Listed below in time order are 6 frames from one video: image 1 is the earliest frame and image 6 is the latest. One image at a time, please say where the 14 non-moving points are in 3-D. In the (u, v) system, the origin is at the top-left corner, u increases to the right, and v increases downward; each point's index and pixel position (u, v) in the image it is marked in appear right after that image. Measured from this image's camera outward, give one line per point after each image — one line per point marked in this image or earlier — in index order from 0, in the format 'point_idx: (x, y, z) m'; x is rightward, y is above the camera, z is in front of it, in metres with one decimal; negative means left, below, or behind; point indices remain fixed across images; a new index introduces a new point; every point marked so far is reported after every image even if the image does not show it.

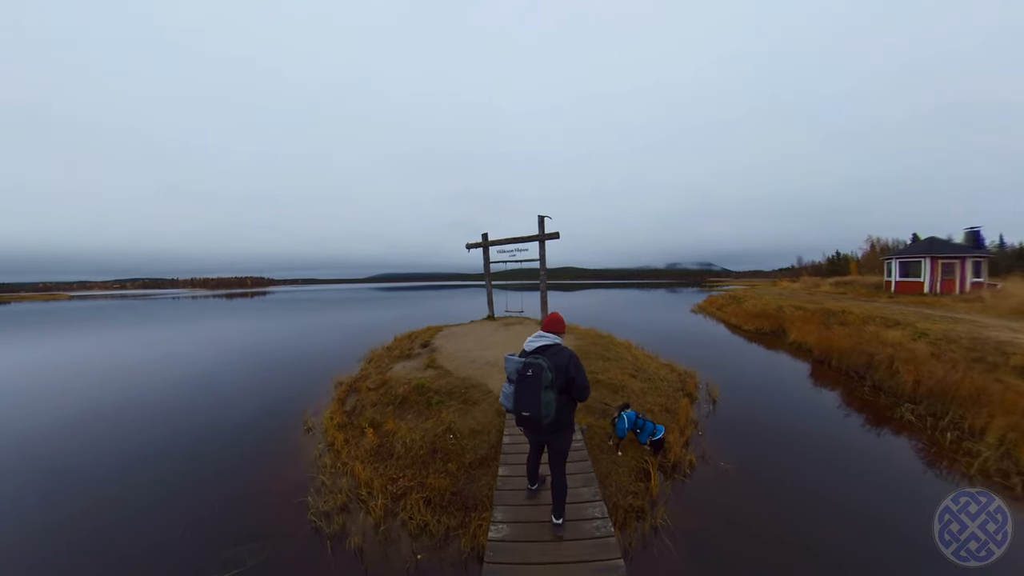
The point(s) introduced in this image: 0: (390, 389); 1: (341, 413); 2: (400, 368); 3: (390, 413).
0: (-2.9, -2.4, +8.7) m
1: (-4.0, -3.0, +8.9) m
2: (-3.1, -2.2, +10.5) m
3: (-2.6, -2.6, +7.9) m
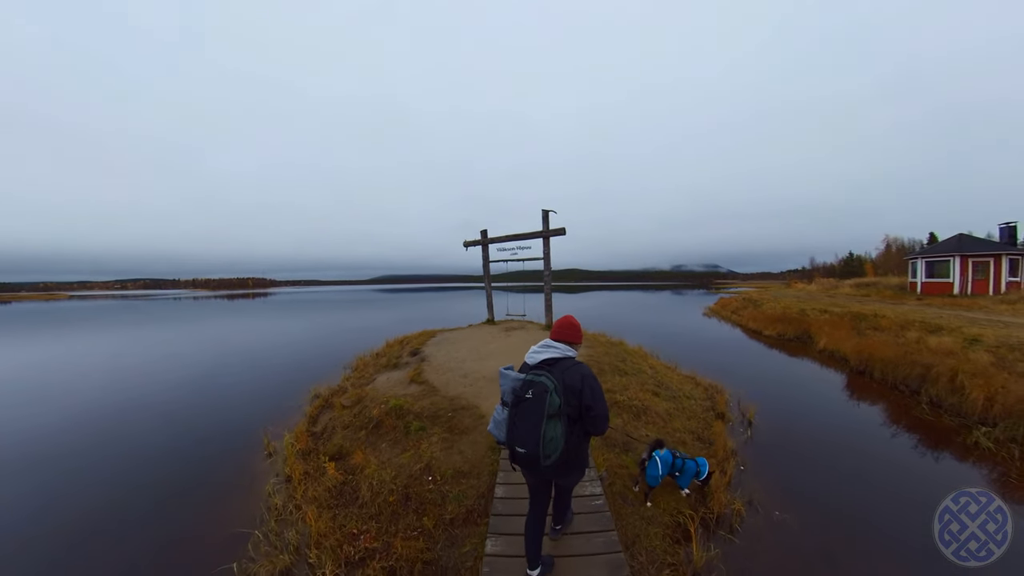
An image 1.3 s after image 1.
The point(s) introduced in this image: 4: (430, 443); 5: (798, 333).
0: (-2.9, -2.4, +7.3) m
1: (-4.1, -3.0, +7.5) m
2: (-3.1, -2.2, +9.1) m
3: (-2.6, -2.6, +6.5) m
4: (-1.2, -2.4, +5.8) m
5: (+14.3, -2.3, +18.7) m
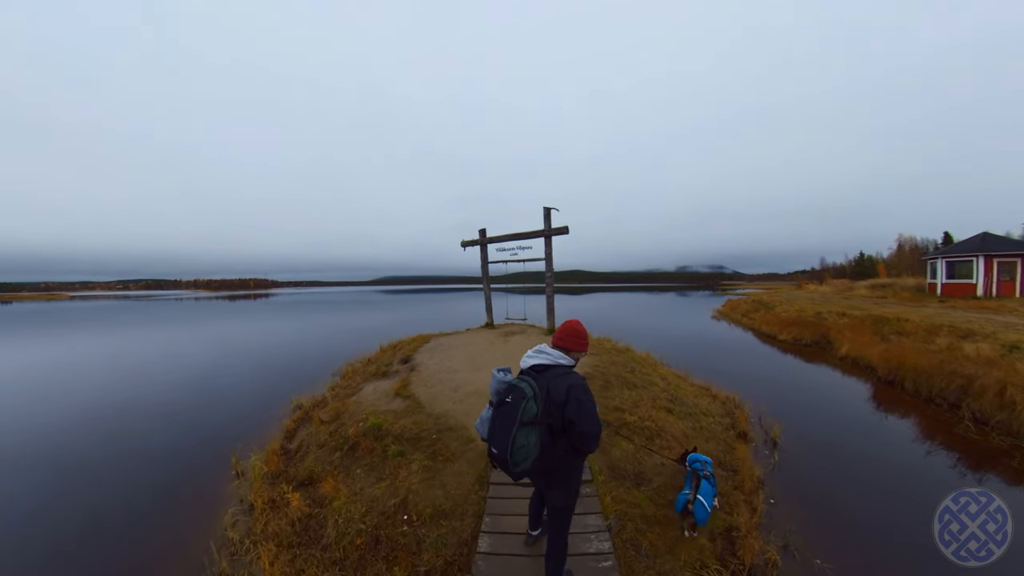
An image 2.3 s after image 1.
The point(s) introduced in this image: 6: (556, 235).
0: (-3.0, -2.4, +6.5) m
1: (-4.1, -3.0, +6.7) m
2: (-3.2, -2.3, +8.3) m
3: (-2.7, -2.7, +5.7) m
4: (-1.3, -2.4, +4.9) m
5: (+14.4, -2.4, +17.7) m
6: (+1.6, +2.0, +13.8) m
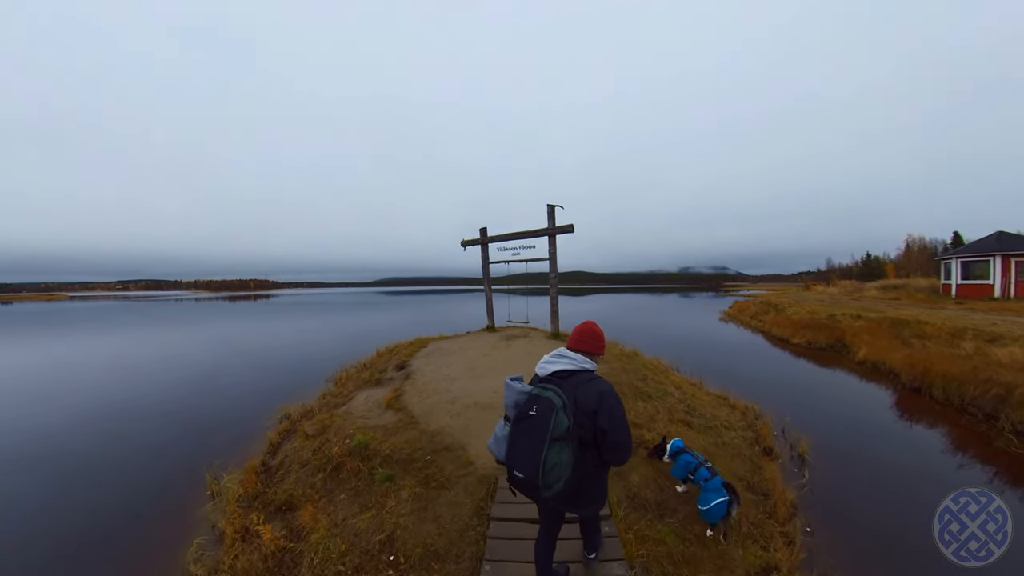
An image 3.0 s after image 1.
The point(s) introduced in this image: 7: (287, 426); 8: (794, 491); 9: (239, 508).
0: (-2.9, -2.5, +5.9) m
1: (-4.1, -3.0, +6.1) m
2: (-3.1, -2.3, +7.7) m
3: (-2.7, -2.7, +5.0) m
4: (-1.3, -2.5, +4.3) m
5: (+14.5, -2.4, +17.1) m
6: (+1.7, +1.9, +13.2) m
7: (-4.3, -2.6, +7.2) m
8: (+4.7, -3.4, +6.2) m
9: (-3.9, -3.2, +5.4) m
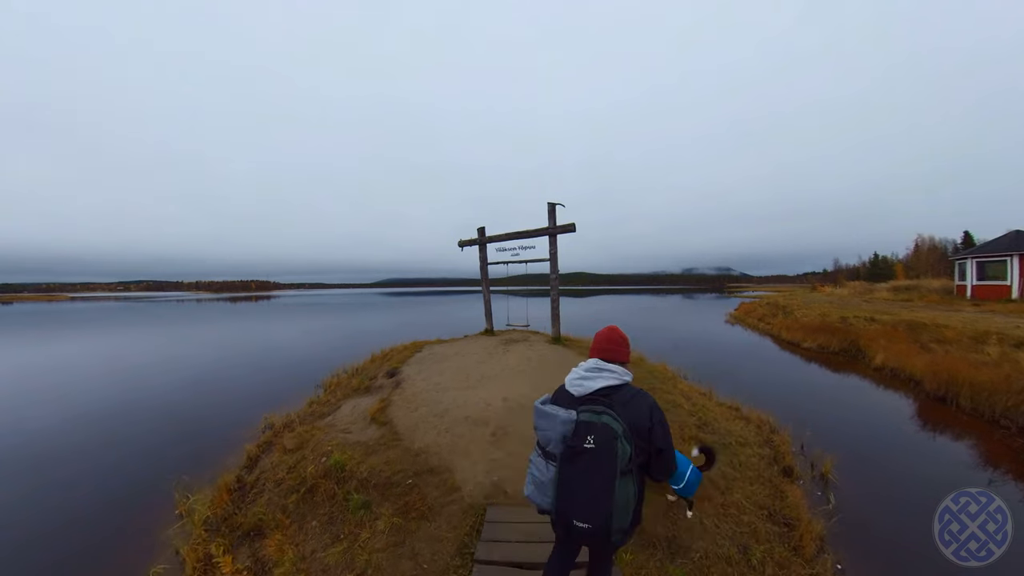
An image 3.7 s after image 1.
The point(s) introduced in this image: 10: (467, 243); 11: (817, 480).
0: (-3.0, -2.5, +5.4) m
1: (-4.2, -3.1, +5.6) m
2: (-3.2, -2.4, +7.2) m
3: (-2.7, -2.8, +4.5) m
4: (-1.4, -2.5, +3.8) m
5: (+14.5, -2.5, +16.4) m
6: (+1.7, +1.9, +12.7) m
7: (-4.4, -2.7, +6.7) m
8: (+4.6, -3.4, +5.6) m
9: (-4.0, -3.2, +4.8) m
10: (-1.5, +1.6, +12.9) m
11: (+5.4, -3.4, +6.6) m
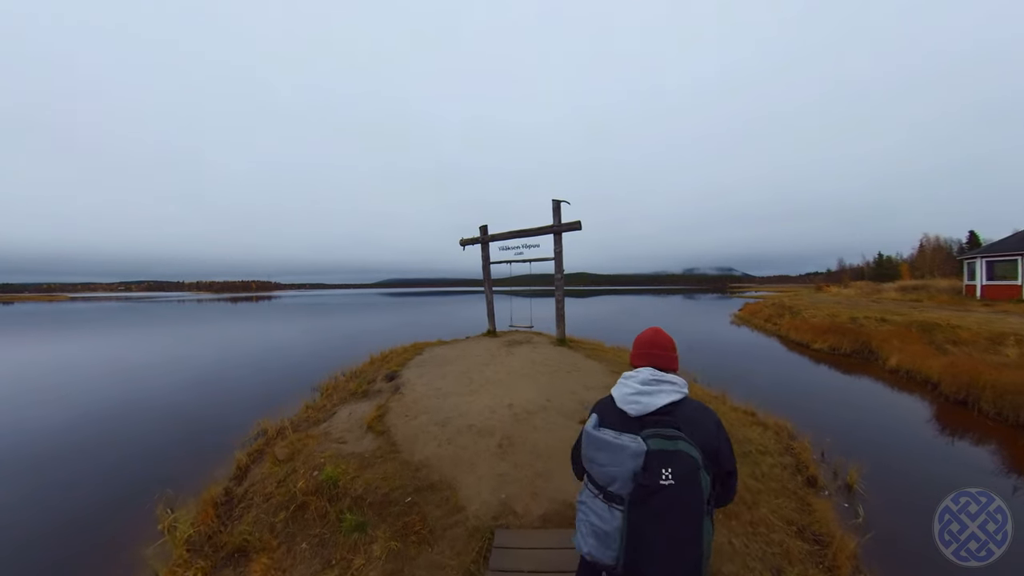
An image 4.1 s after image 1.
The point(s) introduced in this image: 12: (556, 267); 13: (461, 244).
0: (-2.9, -2.5, +5.0) m
1: (-4.1, -3.1, +5.2) m
2: (-3.1, -2.3, +6.8) m
3: (-2.6, -2.7, +4.2) m
4: (-1.3, -2.5, +3.4) m
5: (+14.6, -2.5, +16.0) m
6: (+1.8, +1.9, +12.3) m
7: (-4.3, -2.7, +6.3) m
8: (+4.7, -3.4, +5.2) m
9: (-3.9, -3.2, +4.5) m
10: (-1.4, +1.6, +12.5) m
11: (+5.5, -3.3, +6.2) m
12: (+1.3, +0.6, +11.2) m
13: (-1.7, +1.5, +12.5) m
